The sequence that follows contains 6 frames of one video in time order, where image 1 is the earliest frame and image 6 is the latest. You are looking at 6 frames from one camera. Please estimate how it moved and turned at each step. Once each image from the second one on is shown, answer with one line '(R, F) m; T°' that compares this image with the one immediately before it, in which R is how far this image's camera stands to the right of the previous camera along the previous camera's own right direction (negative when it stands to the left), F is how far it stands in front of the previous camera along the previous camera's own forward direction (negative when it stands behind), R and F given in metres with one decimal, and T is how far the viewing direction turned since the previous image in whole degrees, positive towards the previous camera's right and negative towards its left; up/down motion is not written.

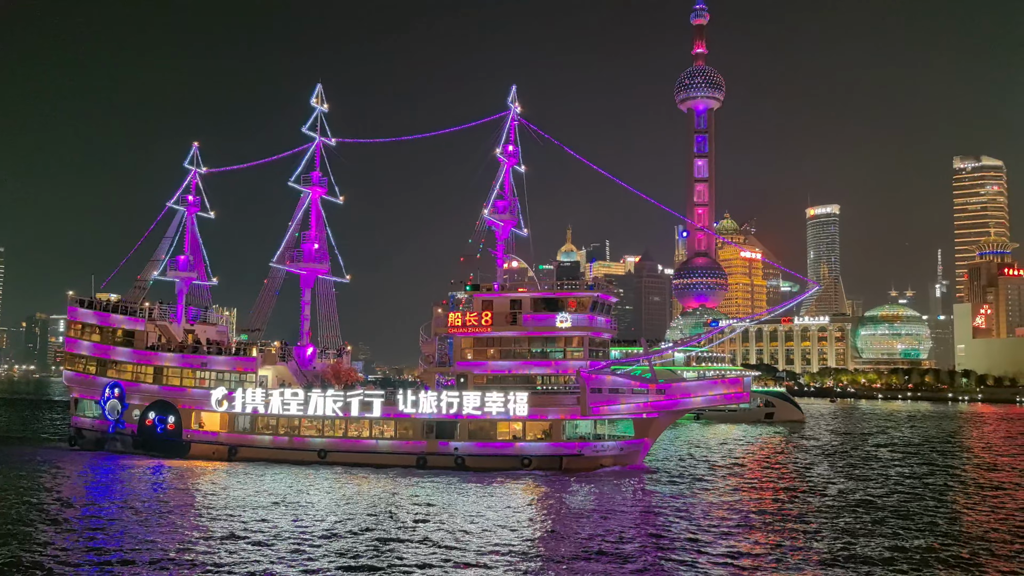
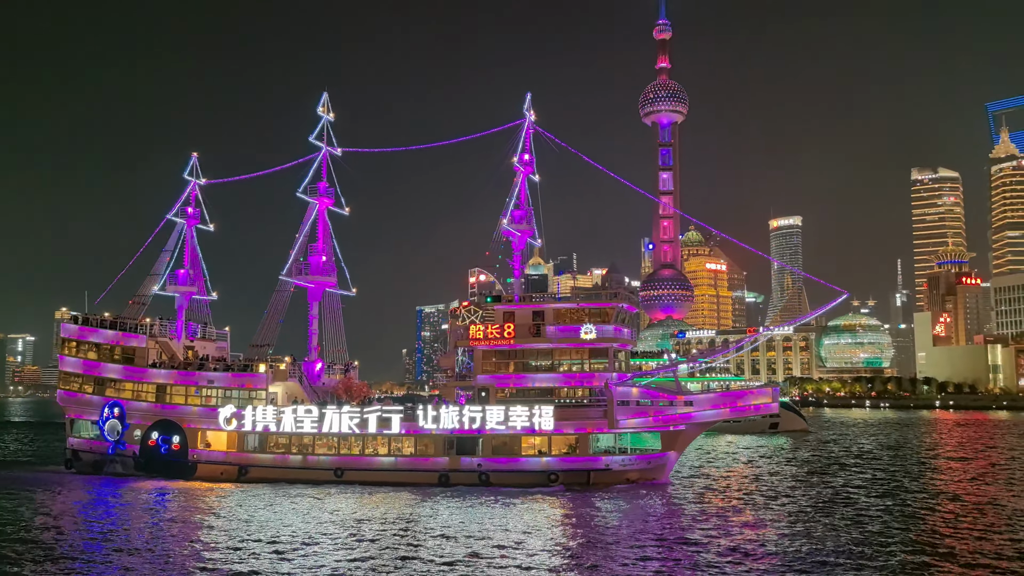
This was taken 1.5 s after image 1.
(-2.4, +1.0) m; +2°
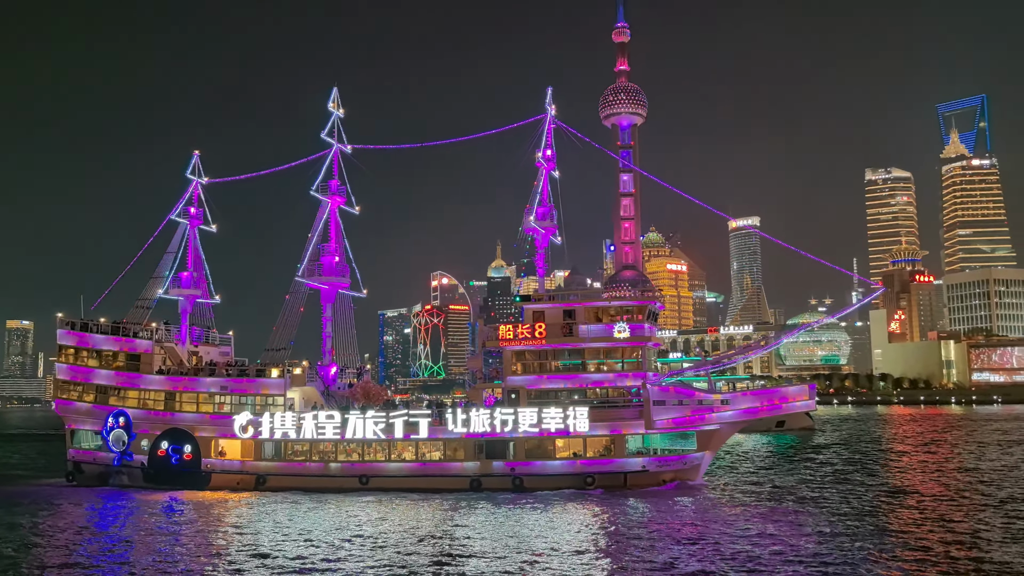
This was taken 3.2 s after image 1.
(-3.0, +1.1) m; +2°
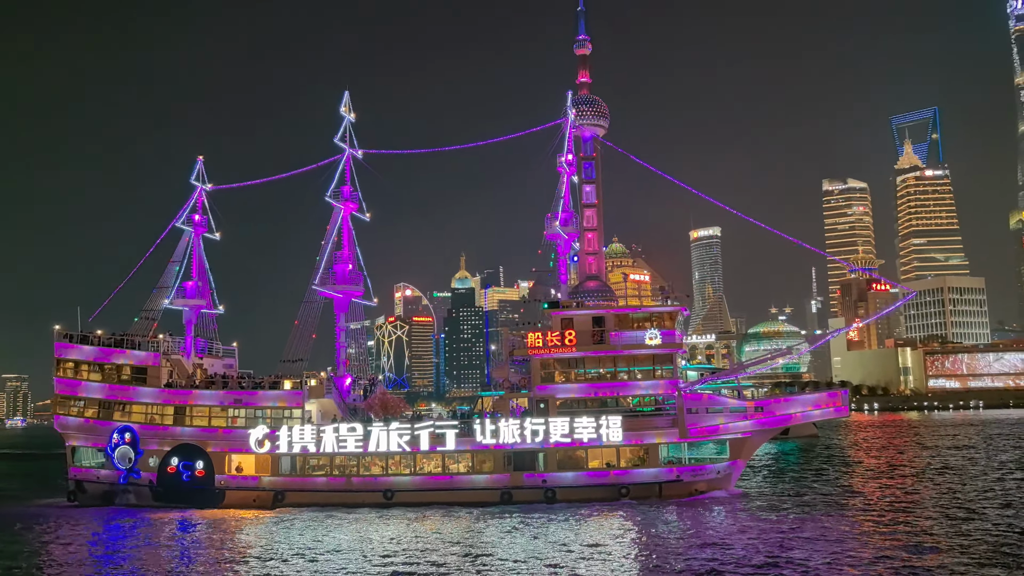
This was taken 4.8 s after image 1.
(-2.8, +0.9) m; +2°
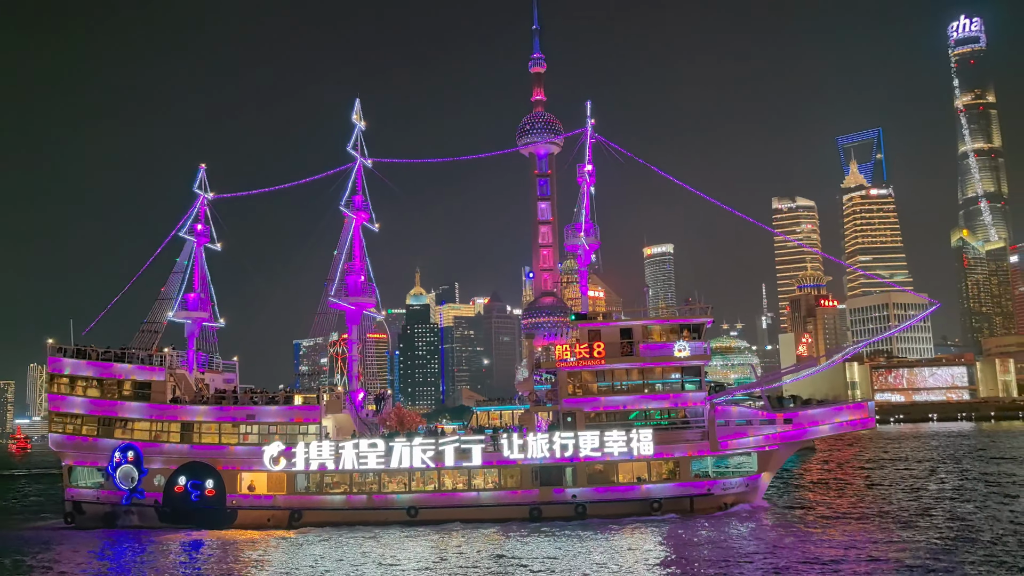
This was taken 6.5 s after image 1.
(-3.1, +0.7) m; +3°
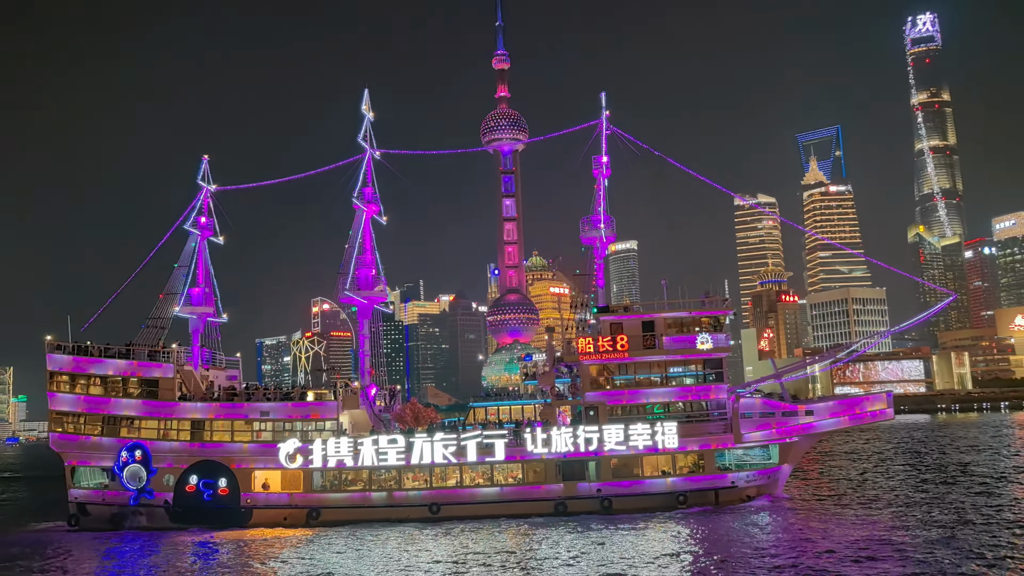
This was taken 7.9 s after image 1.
(-2.4, +0.5) m; +2°
